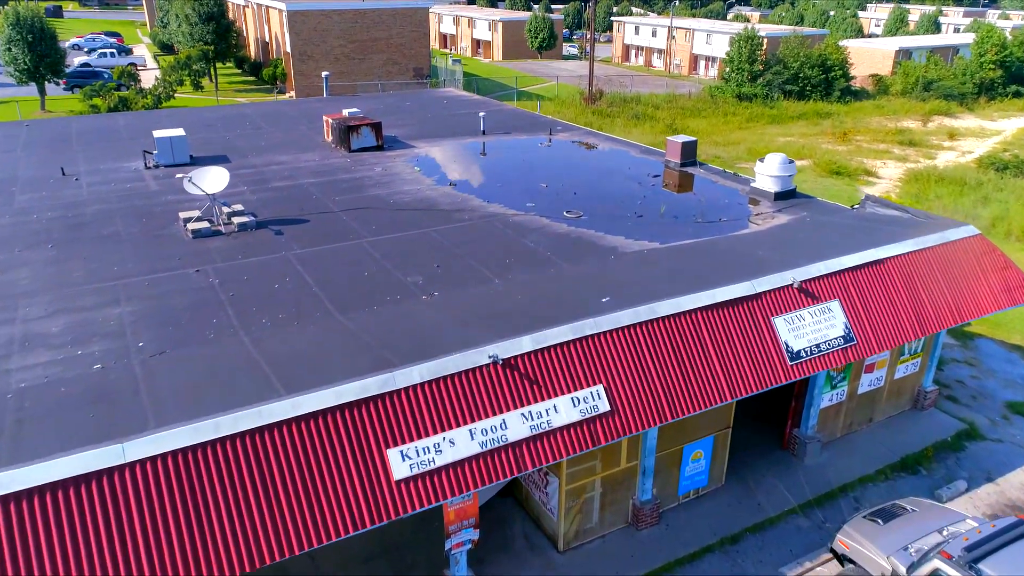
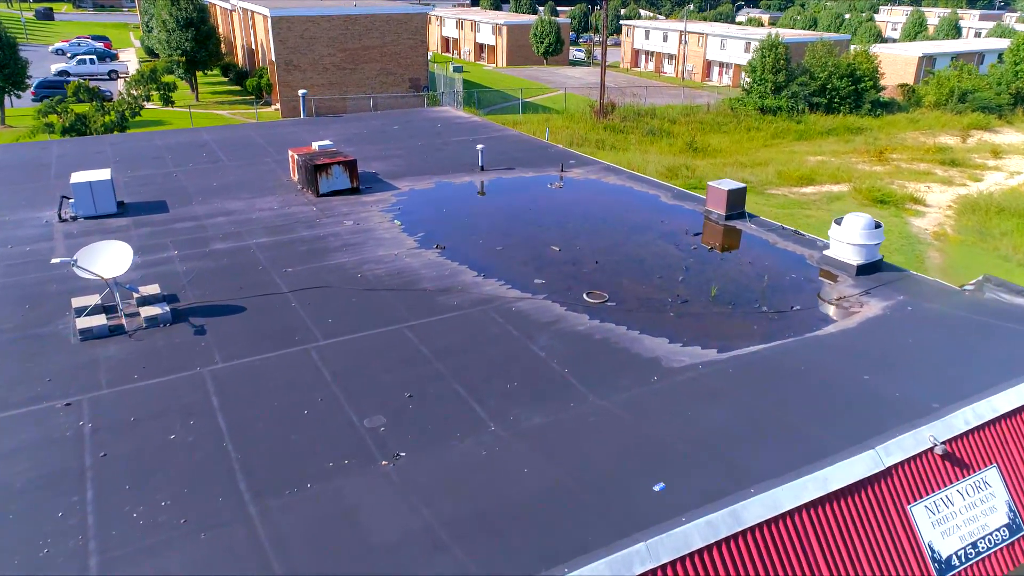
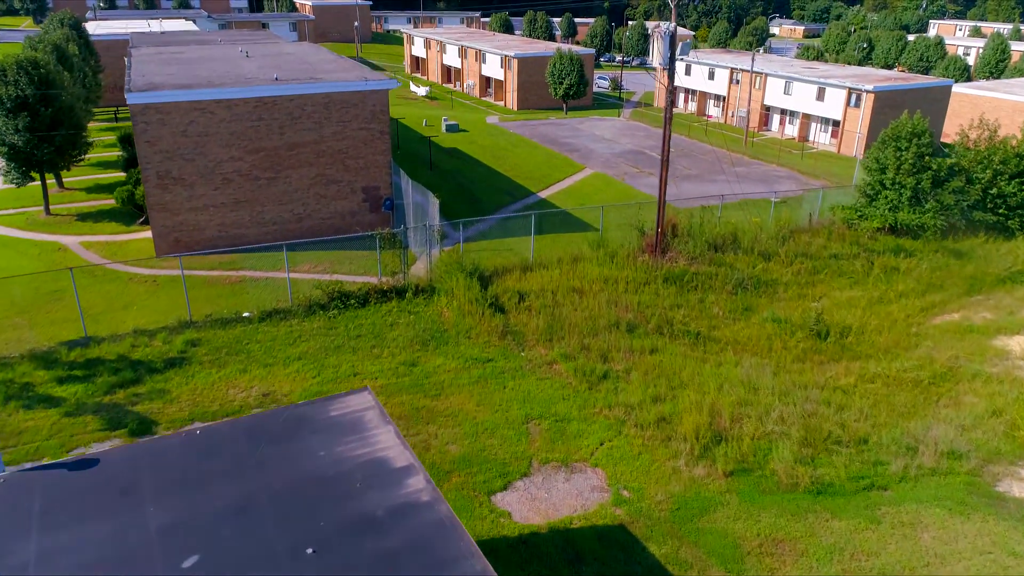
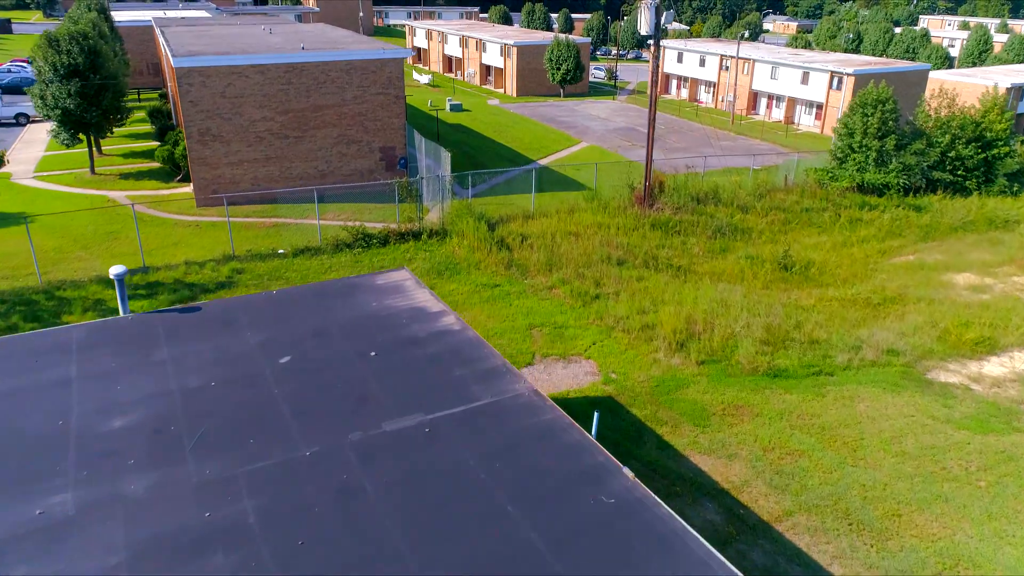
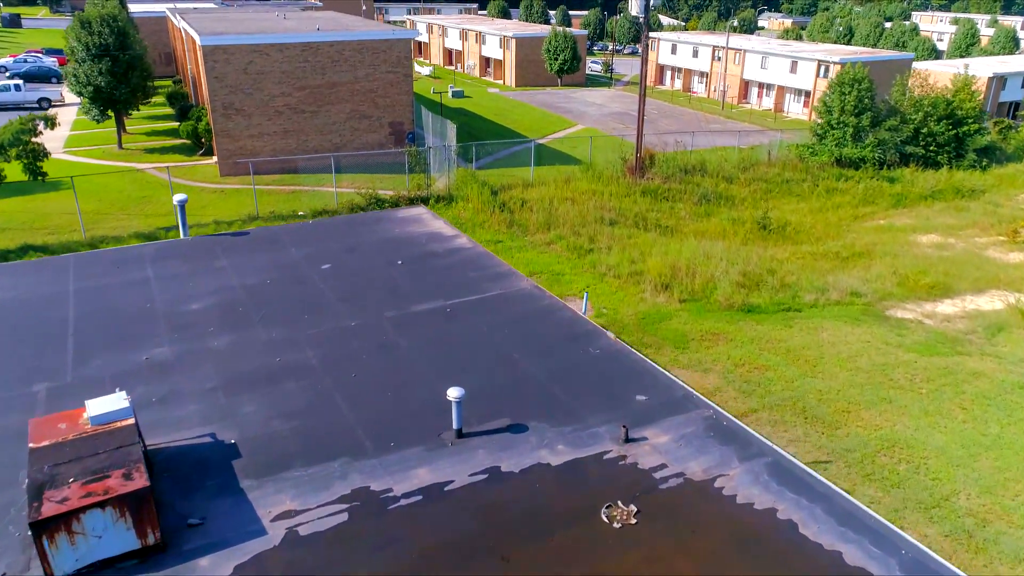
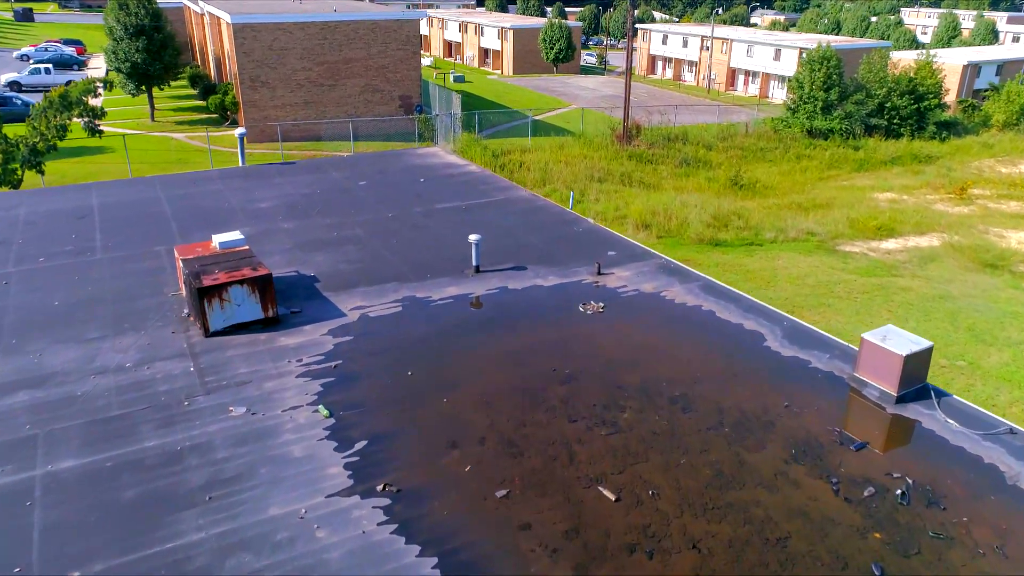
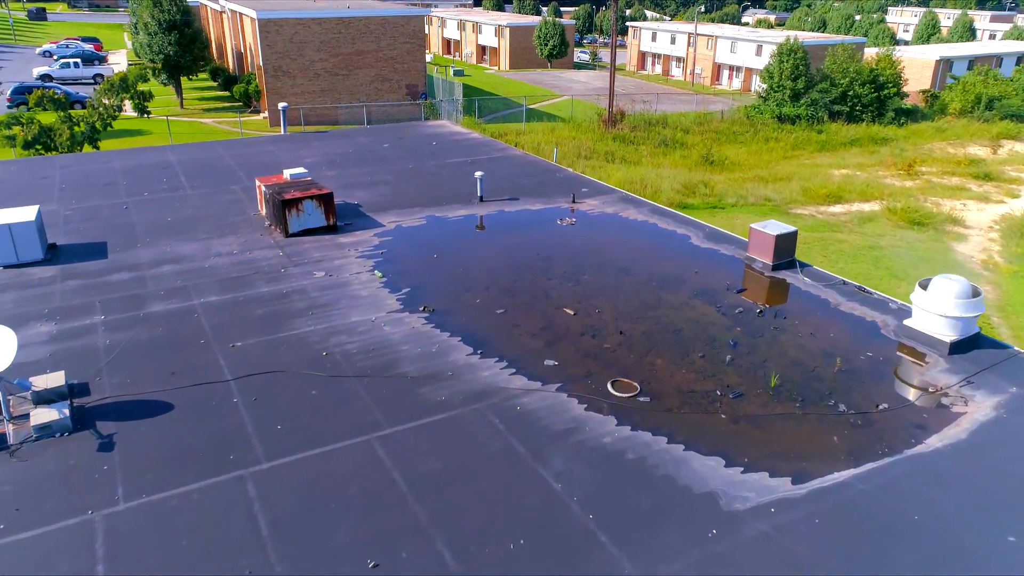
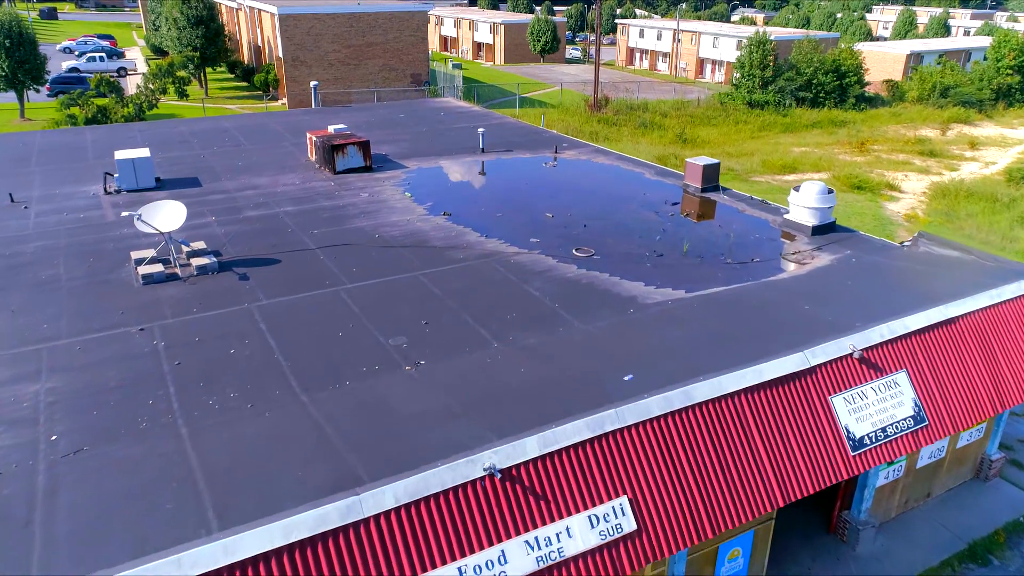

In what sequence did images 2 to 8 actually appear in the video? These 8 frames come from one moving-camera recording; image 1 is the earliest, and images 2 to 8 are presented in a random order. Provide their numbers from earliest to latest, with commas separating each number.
8, 2, 7, 6, 5, 4, 3
